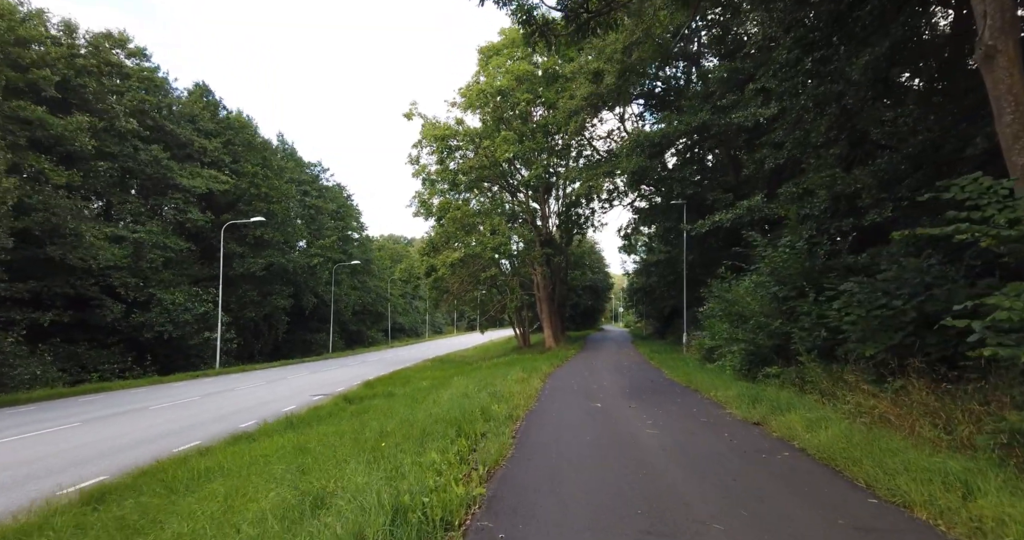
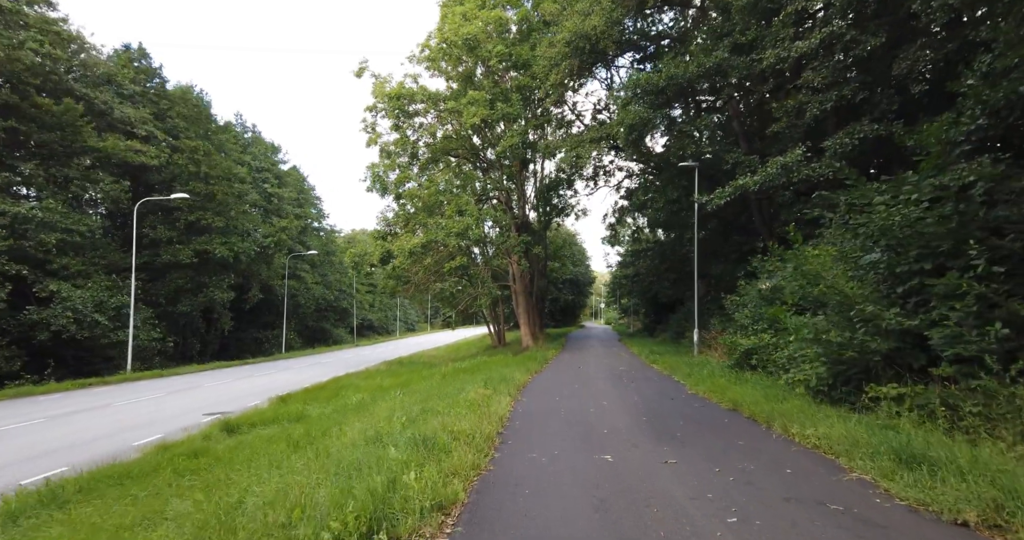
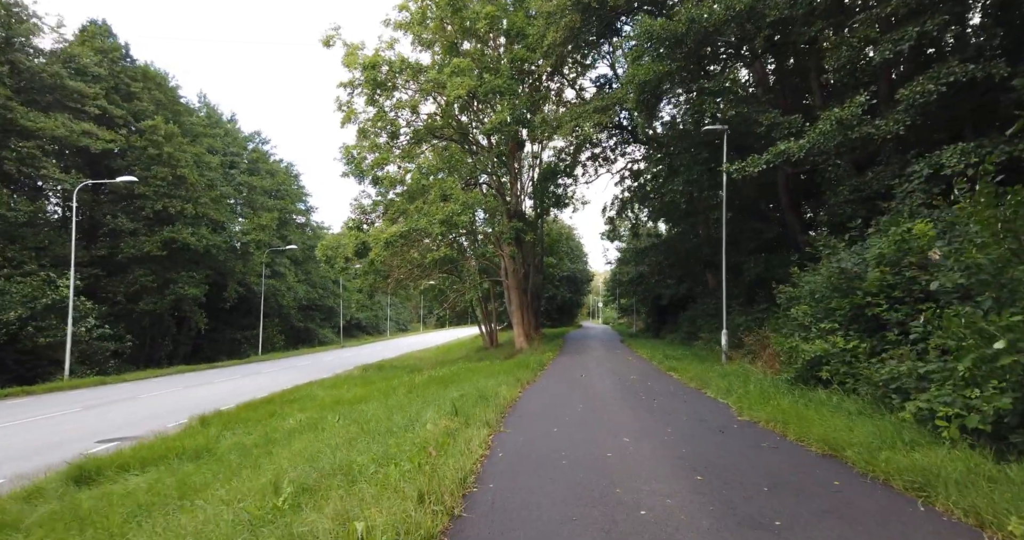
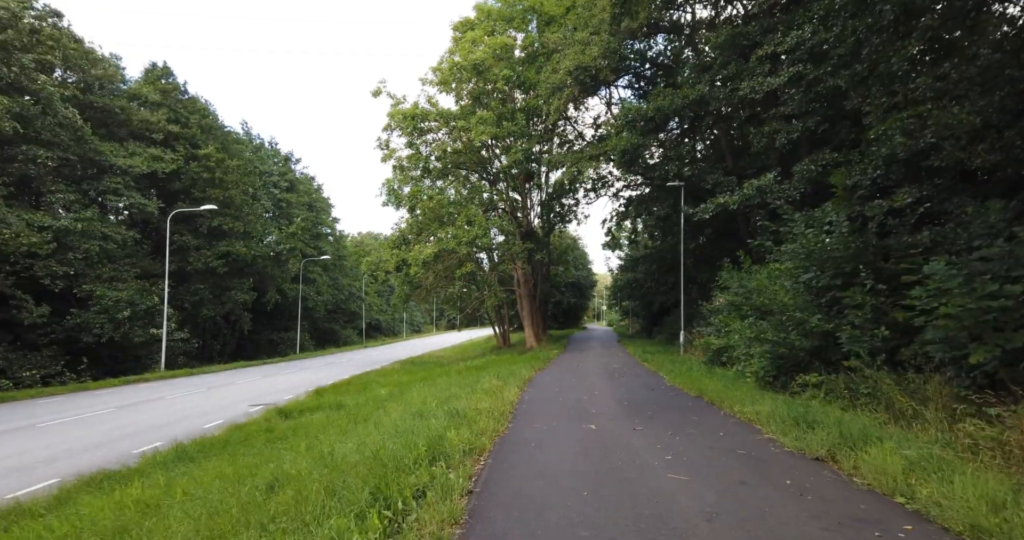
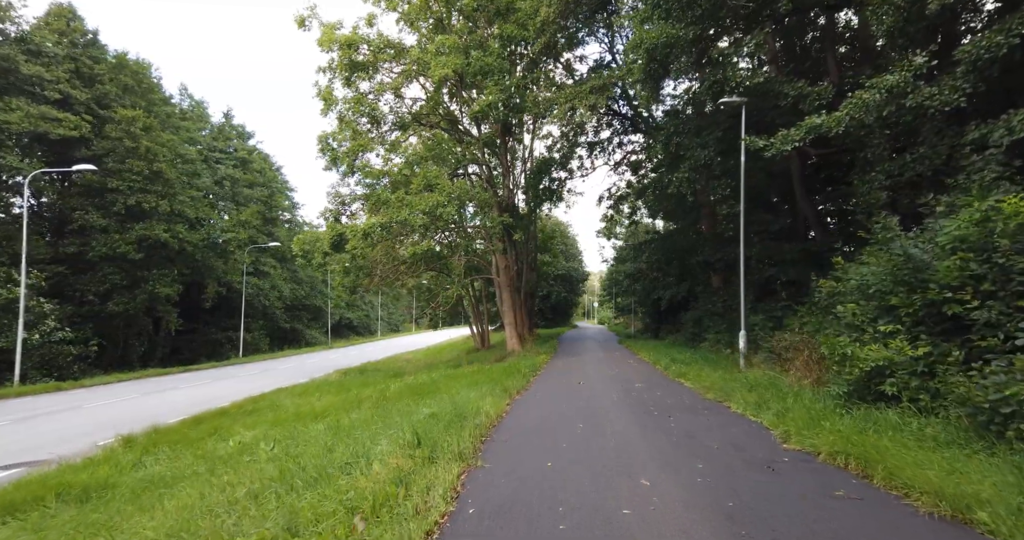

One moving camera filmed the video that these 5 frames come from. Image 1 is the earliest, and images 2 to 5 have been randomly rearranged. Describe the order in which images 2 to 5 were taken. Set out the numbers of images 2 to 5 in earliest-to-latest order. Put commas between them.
4, 2, 3, 5
